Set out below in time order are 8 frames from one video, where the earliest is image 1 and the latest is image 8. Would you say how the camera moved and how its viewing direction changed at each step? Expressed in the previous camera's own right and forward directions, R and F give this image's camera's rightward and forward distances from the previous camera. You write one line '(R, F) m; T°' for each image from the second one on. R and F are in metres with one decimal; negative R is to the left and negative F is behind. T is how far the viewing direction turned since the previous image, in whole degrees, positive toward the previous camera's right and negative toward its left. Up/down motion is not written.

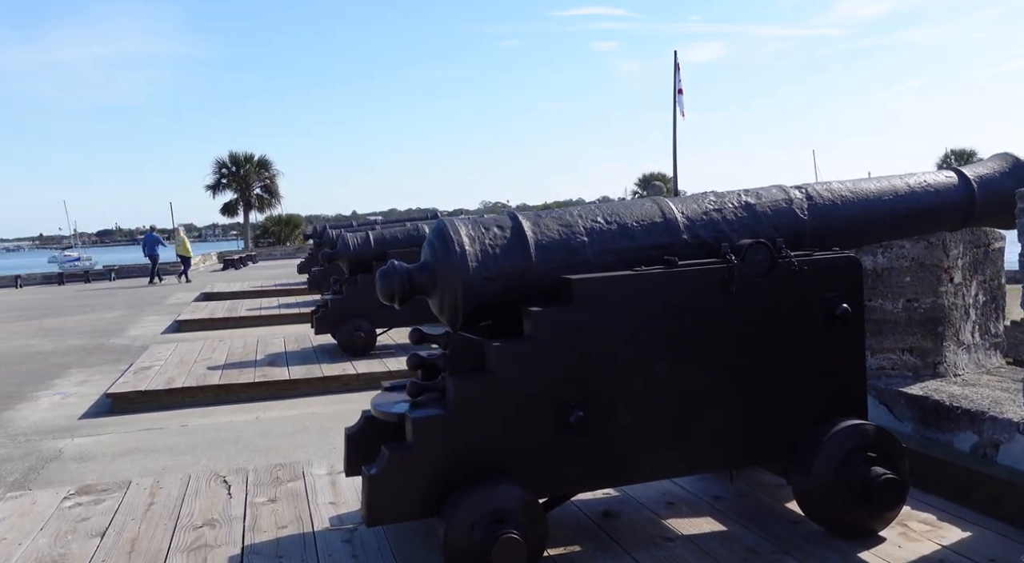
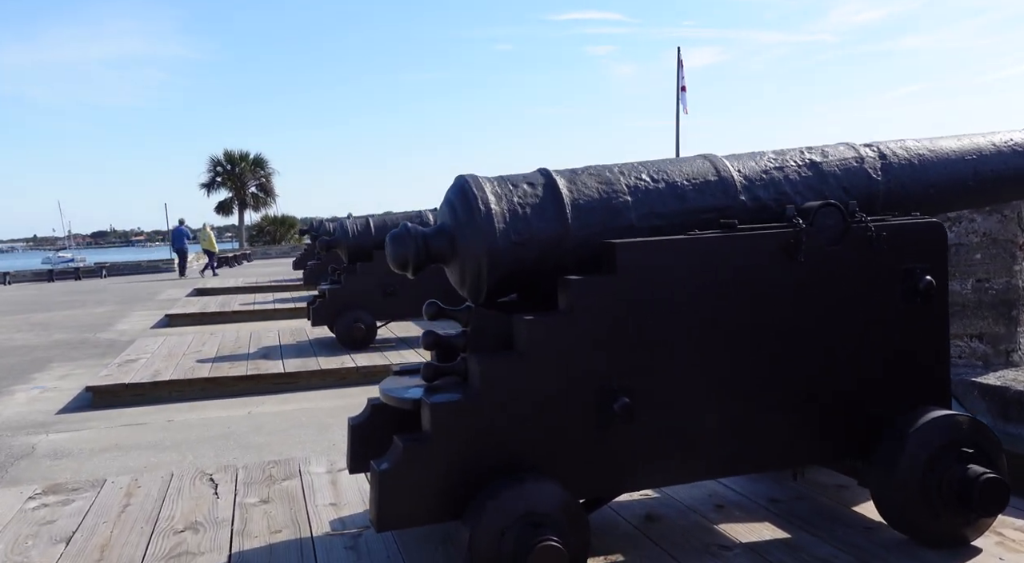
(-0.1, +0.4) m; 0°
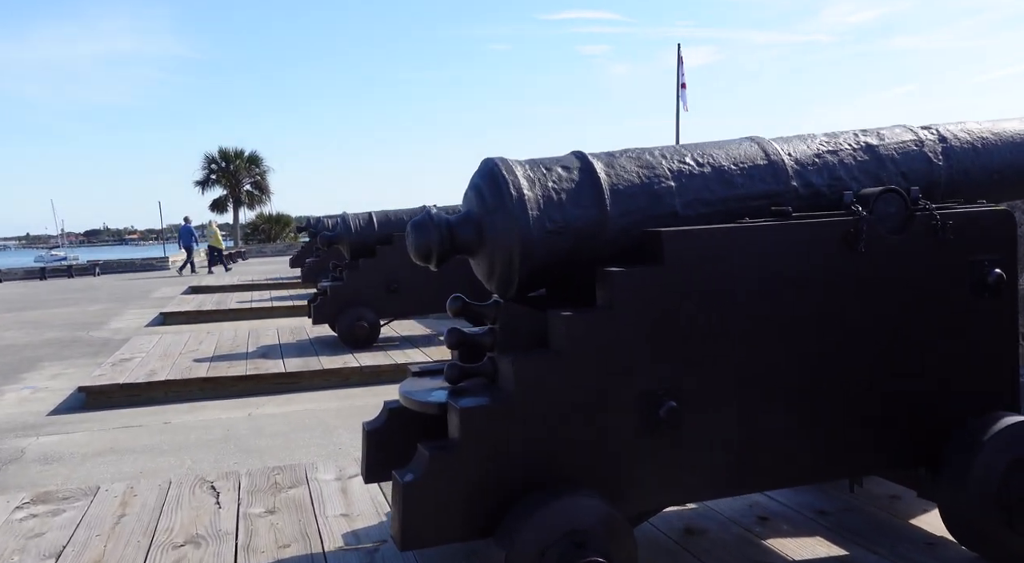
(-0.1, +0.2) m; 0°
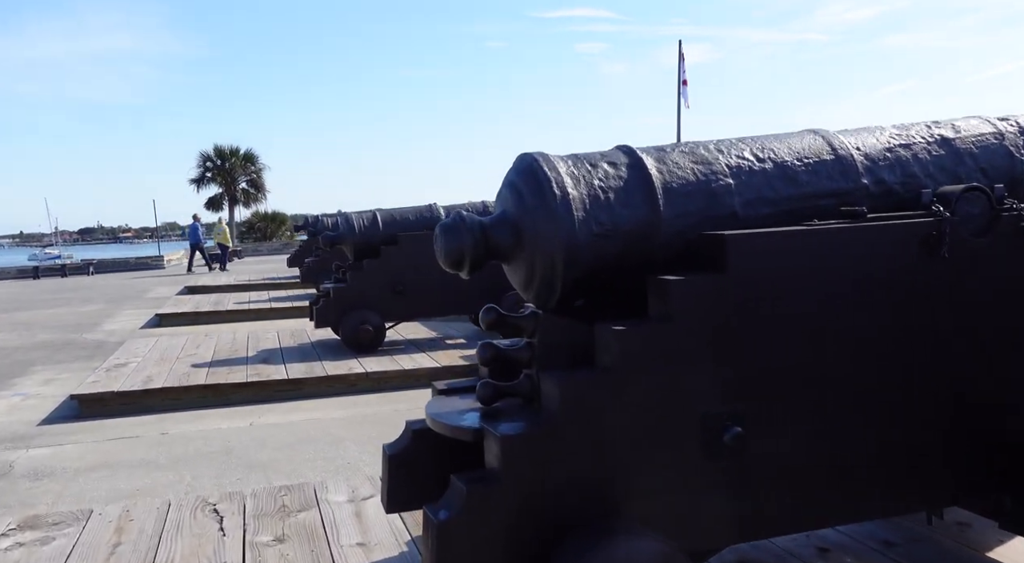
(-0.1, +0.2) m; 0°
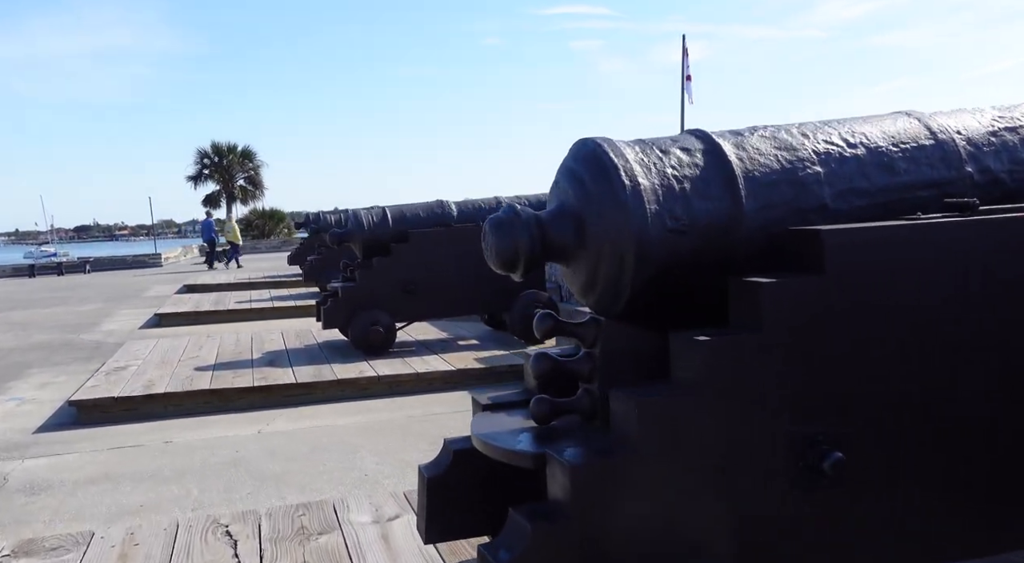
(-0.1, +0.2) m; 0°
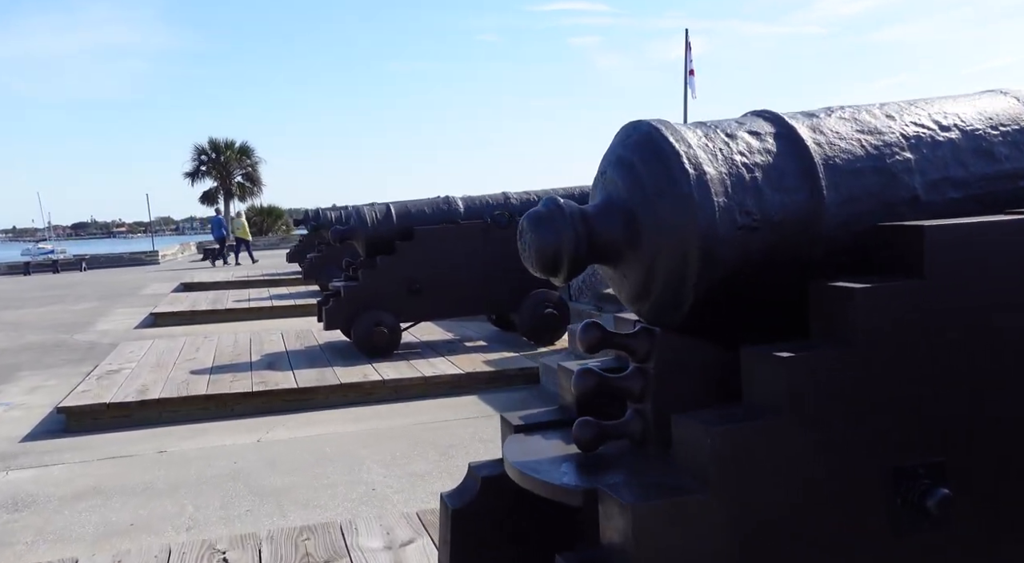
(-0.1, +0.2) m; 0°
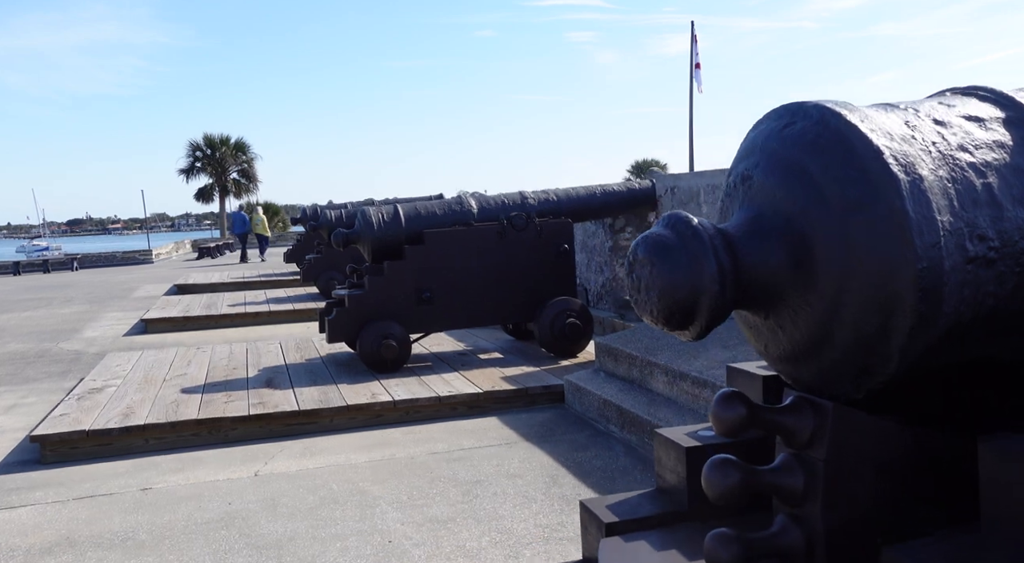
(-0.1, +0.4) m; 0°
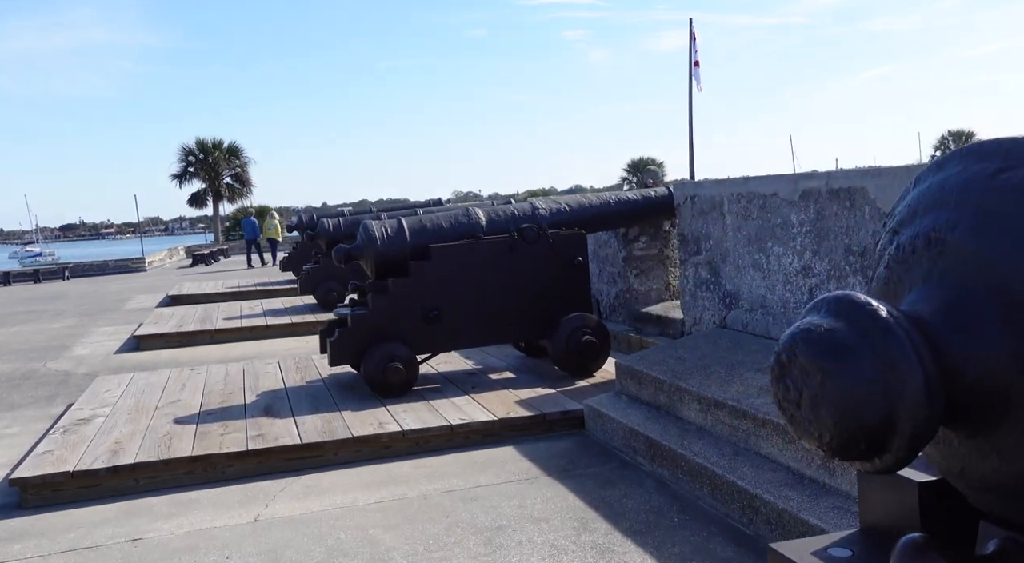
(-0.1, +0.3) m; 0°
